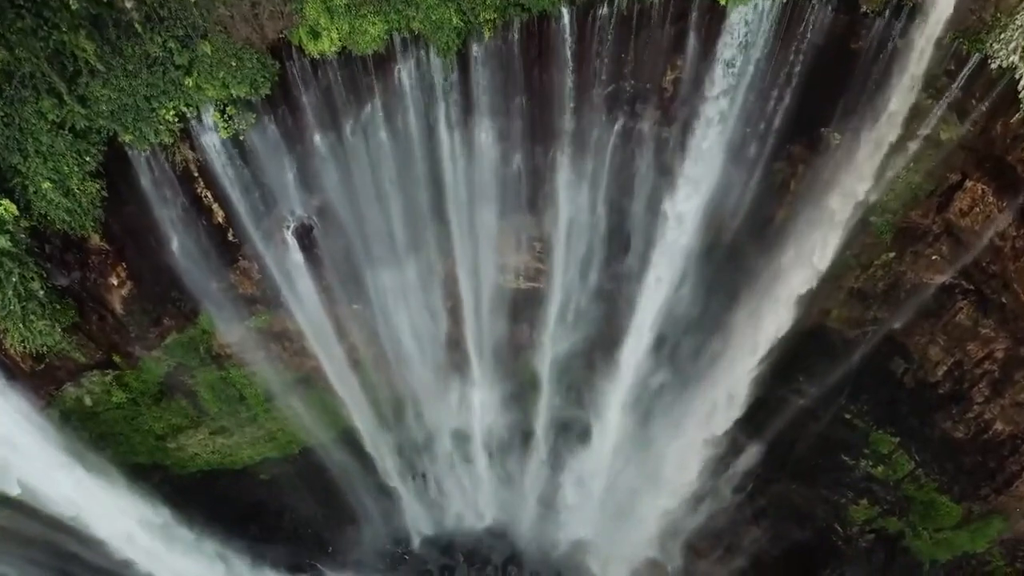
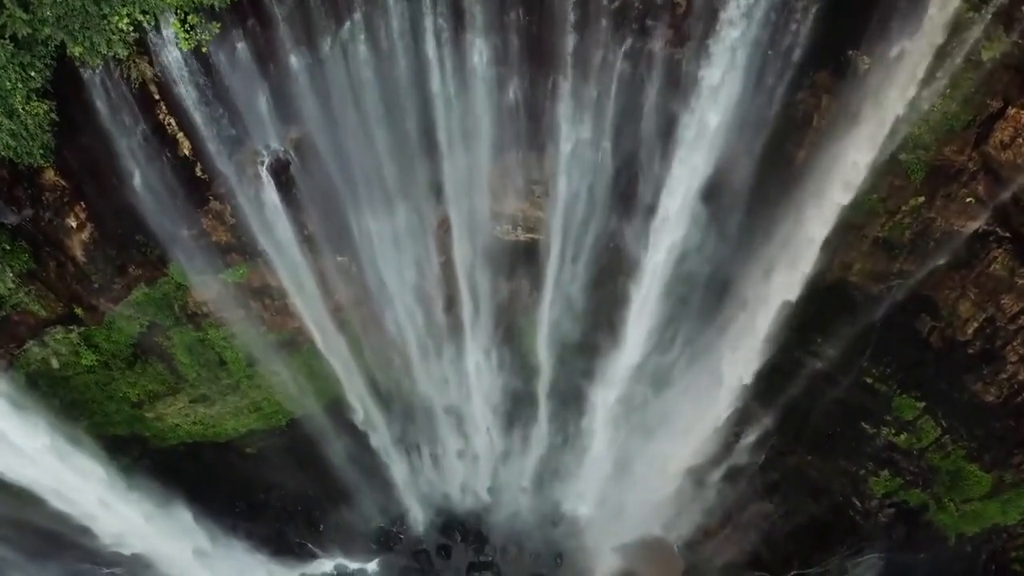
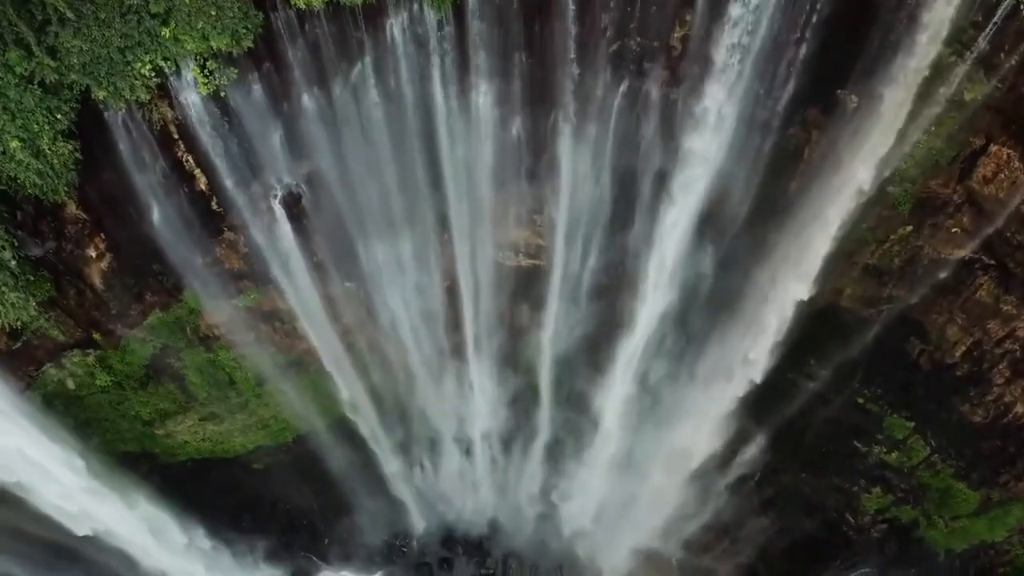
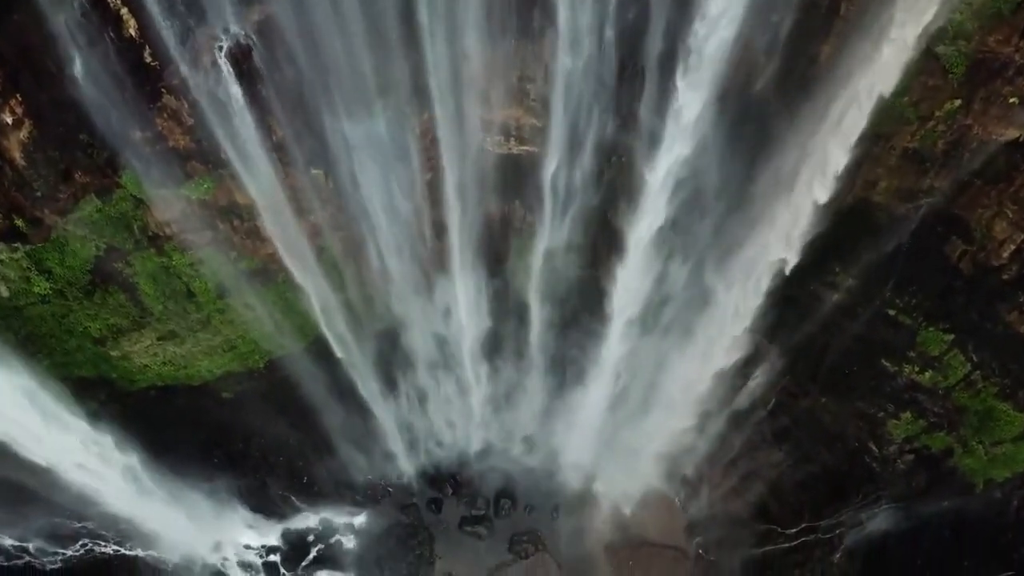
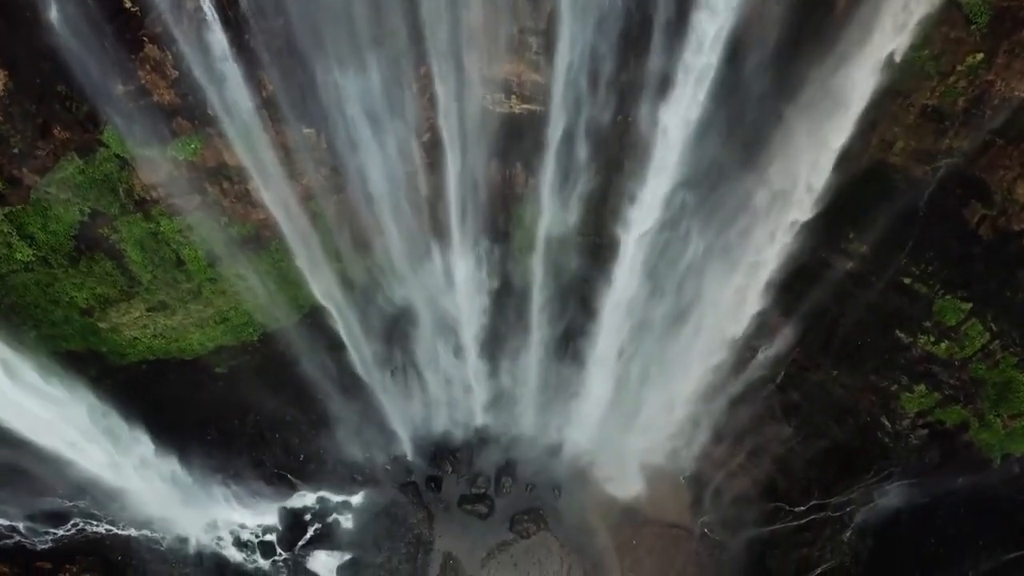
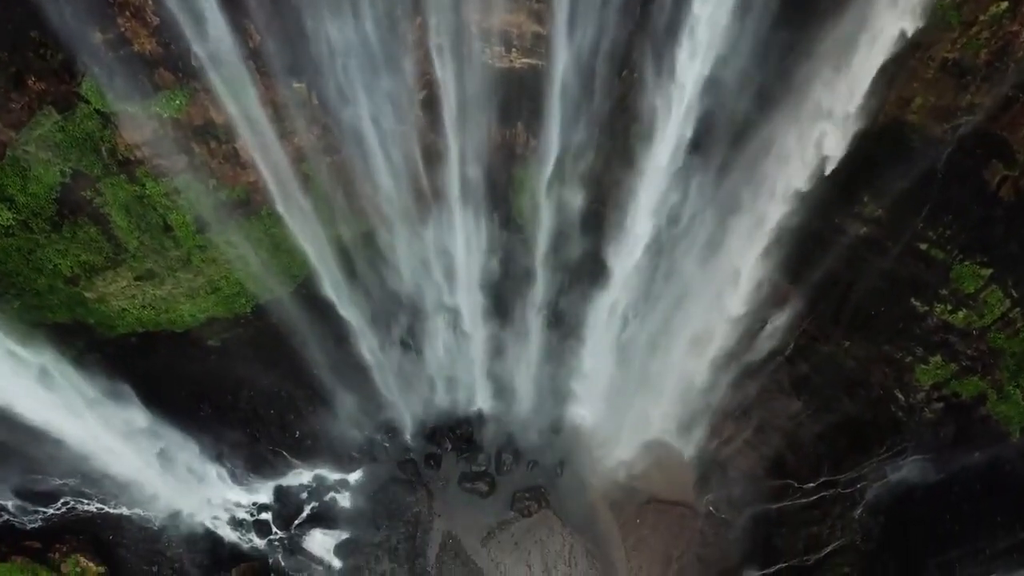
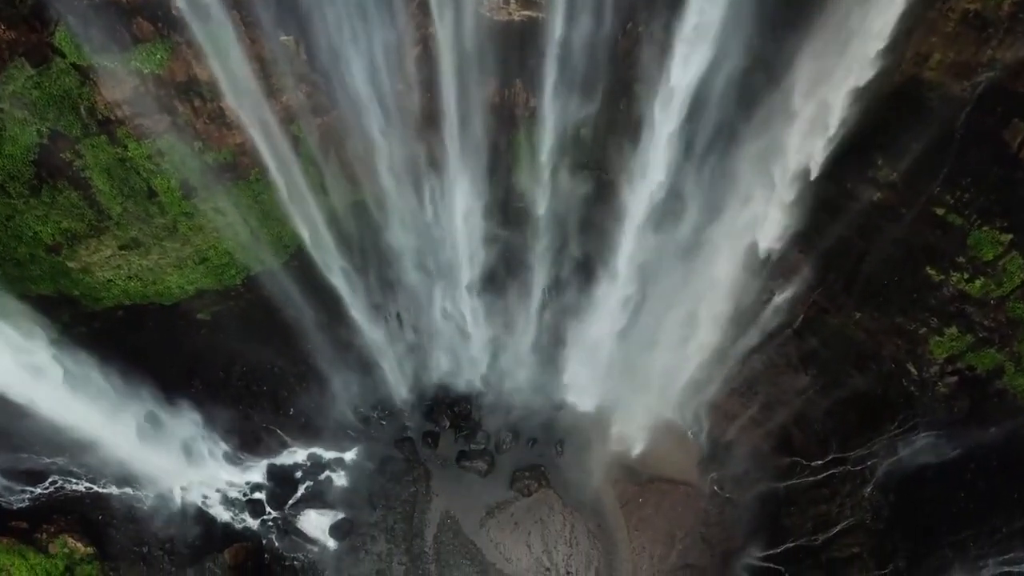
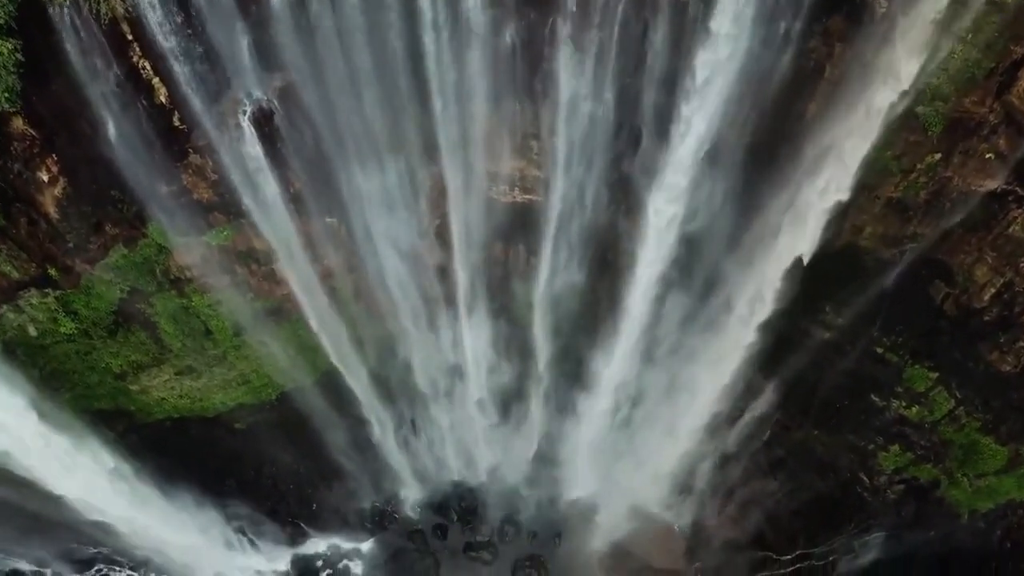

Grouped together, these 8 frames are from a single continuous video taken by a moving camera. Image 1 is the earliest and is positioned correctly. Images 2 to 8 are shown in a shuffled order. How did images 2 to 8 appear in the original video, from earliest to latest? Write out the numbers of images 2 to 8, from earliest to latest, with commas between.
3, 2, 8, 4, 5, 6, 7
